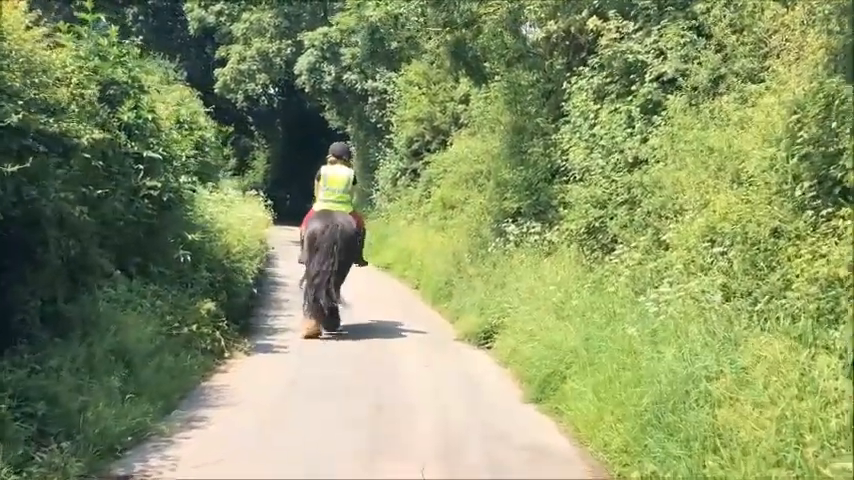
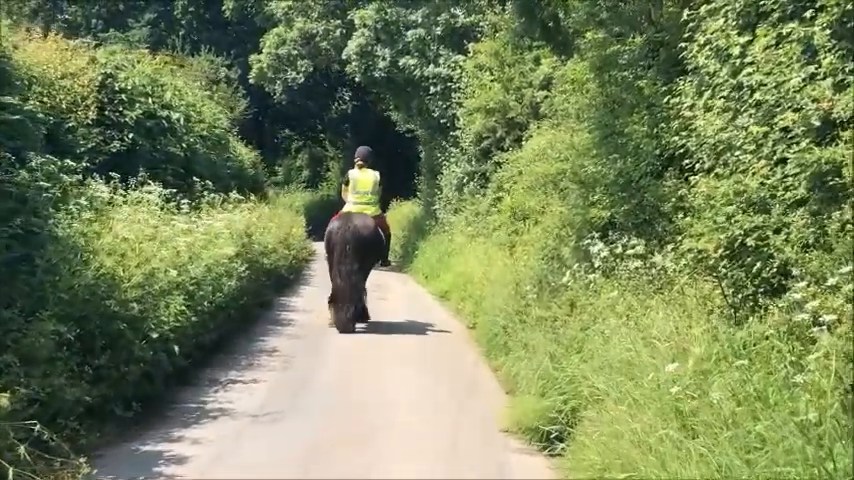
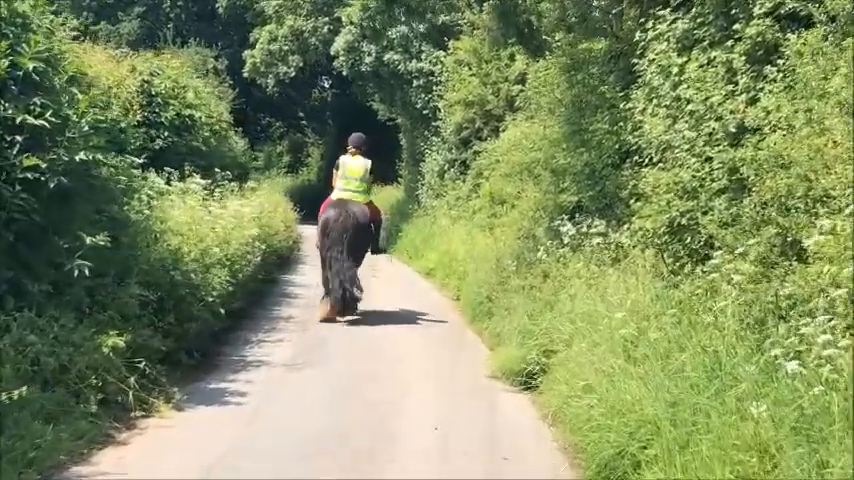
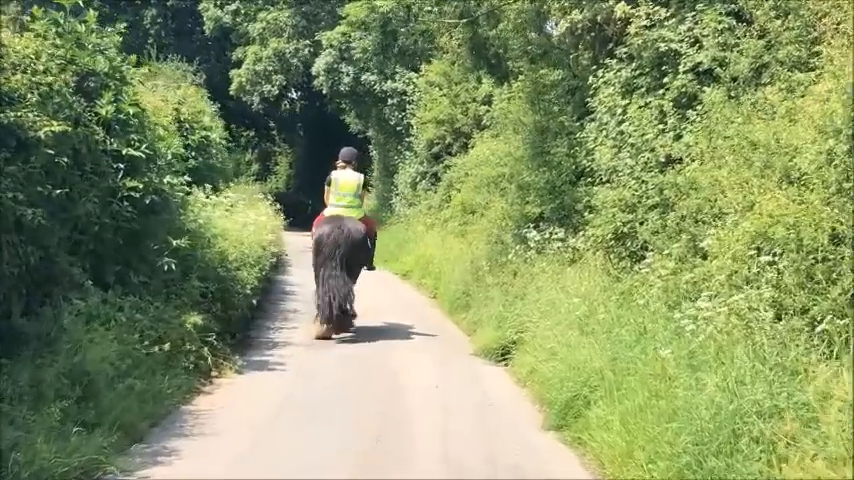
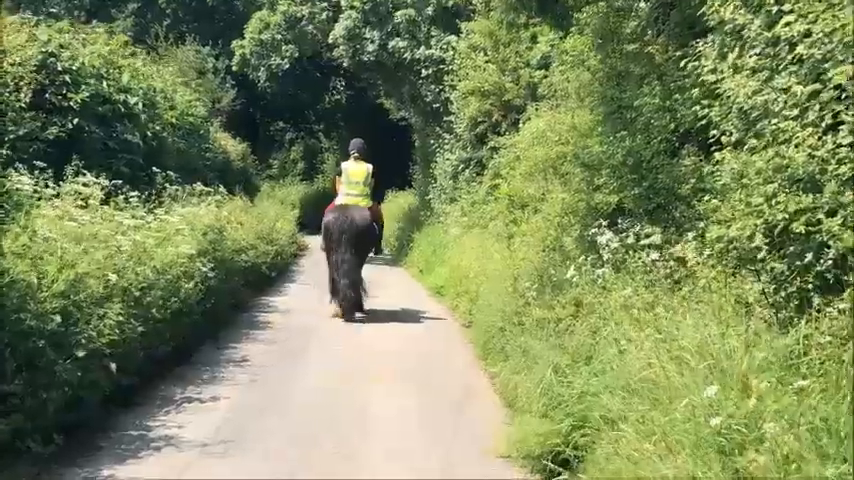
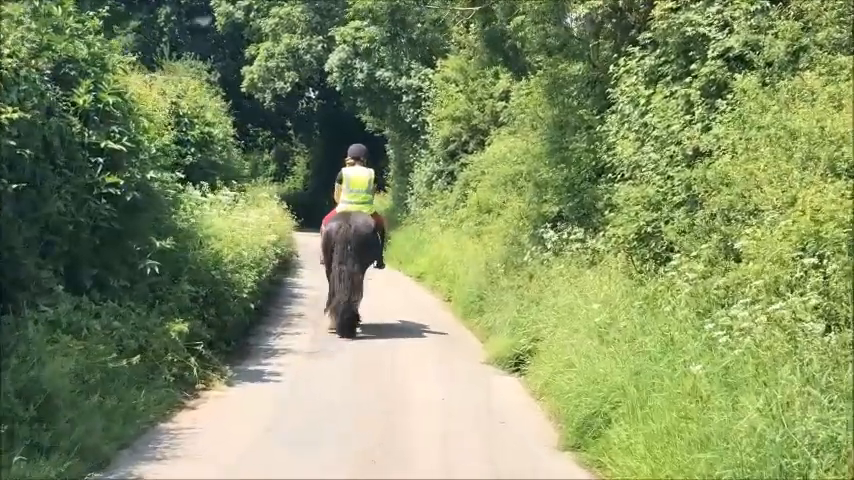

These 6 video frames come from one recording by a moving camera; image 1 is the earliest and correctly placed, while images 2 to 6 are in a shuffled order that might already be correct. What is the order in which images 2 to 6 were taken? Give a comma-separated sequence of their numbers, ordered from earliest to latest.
4, 6, 3, 2, 5
